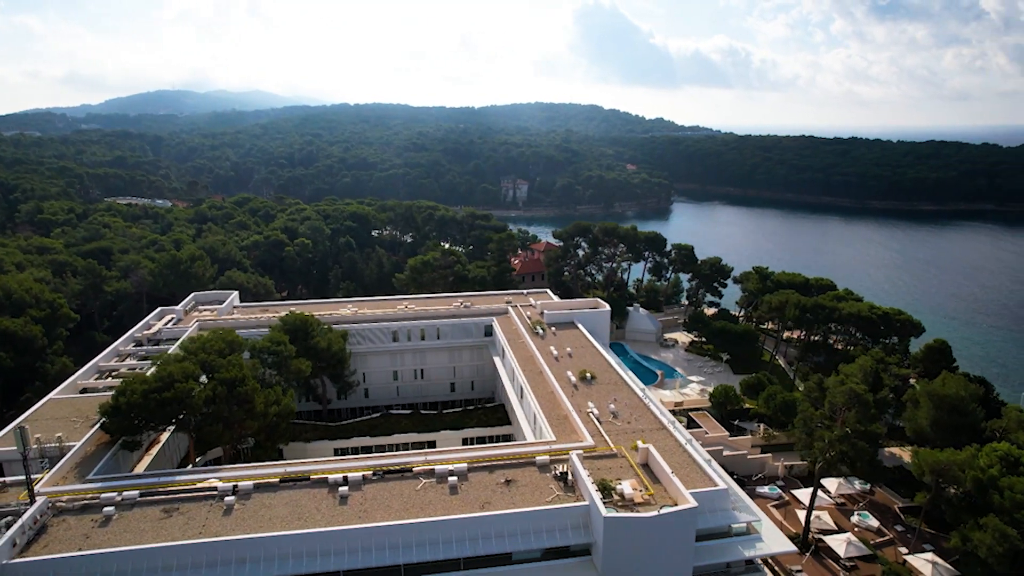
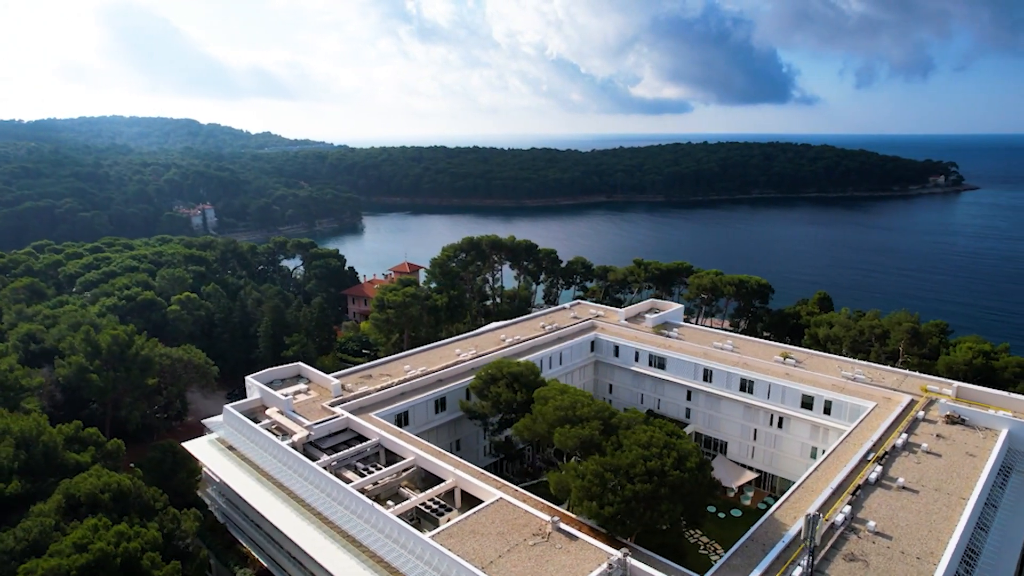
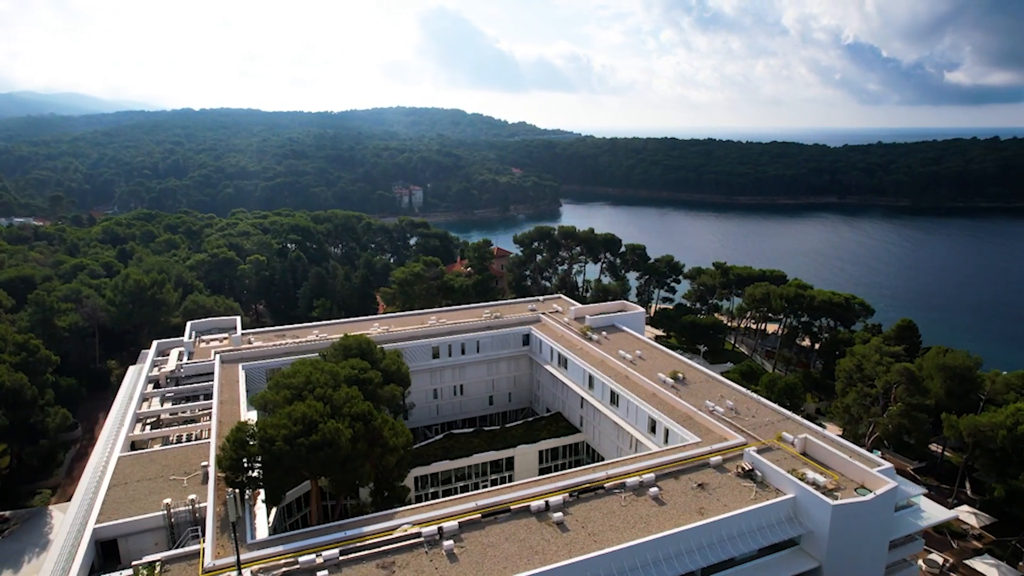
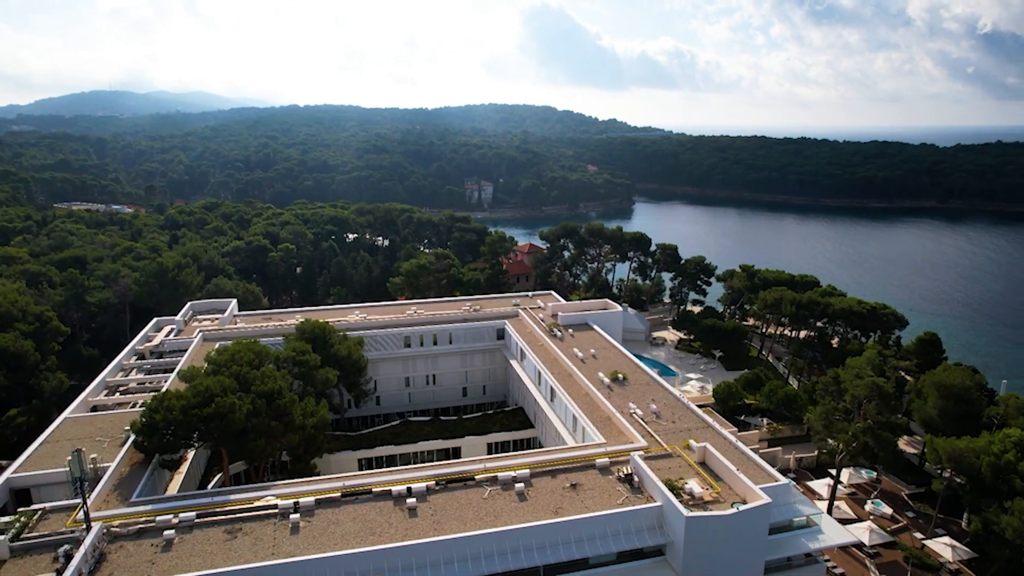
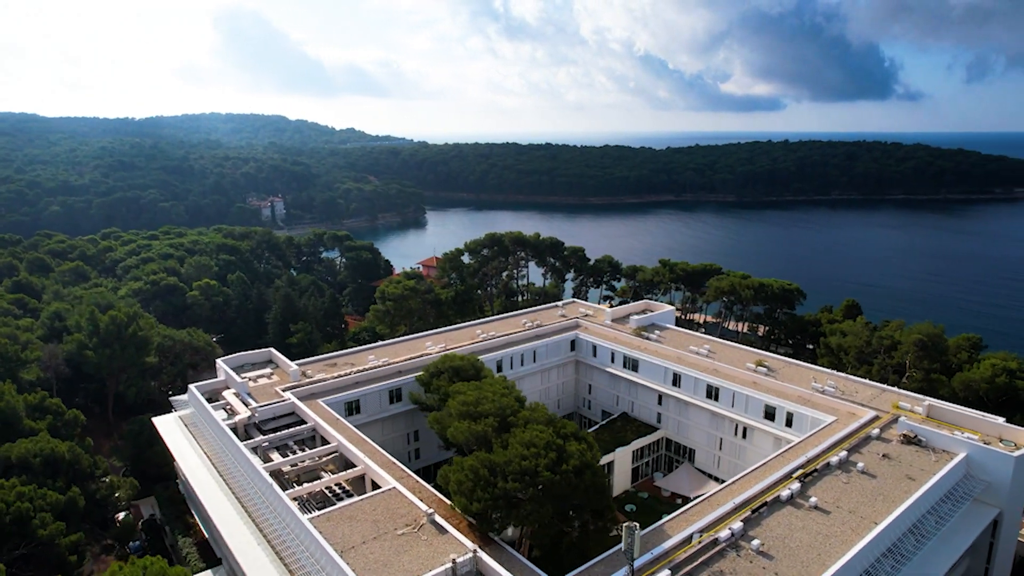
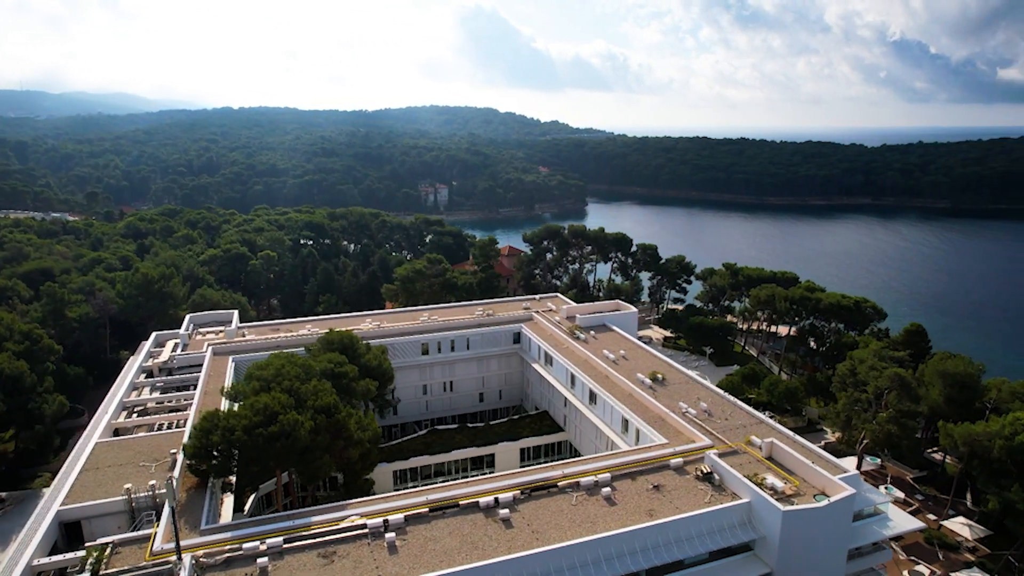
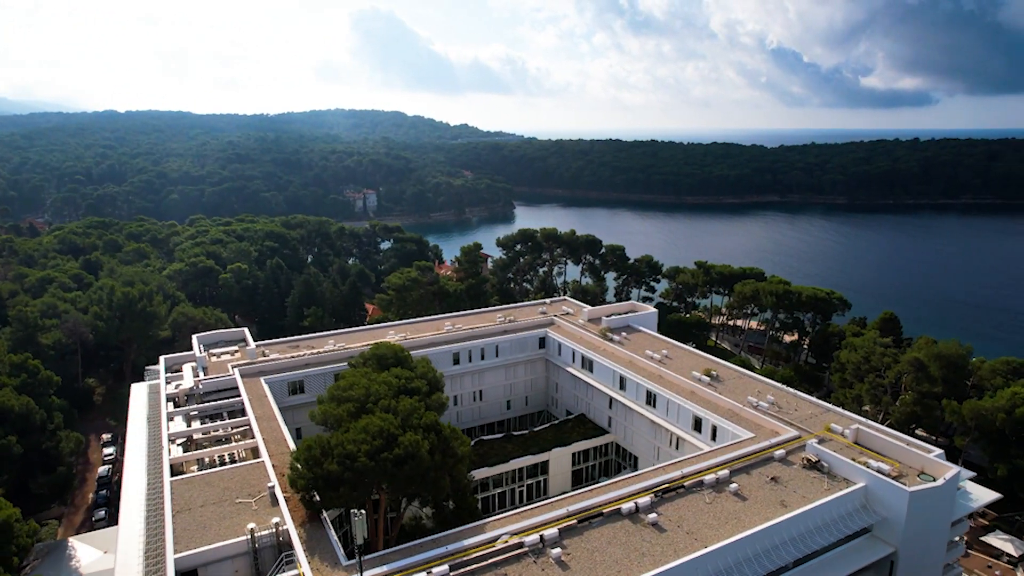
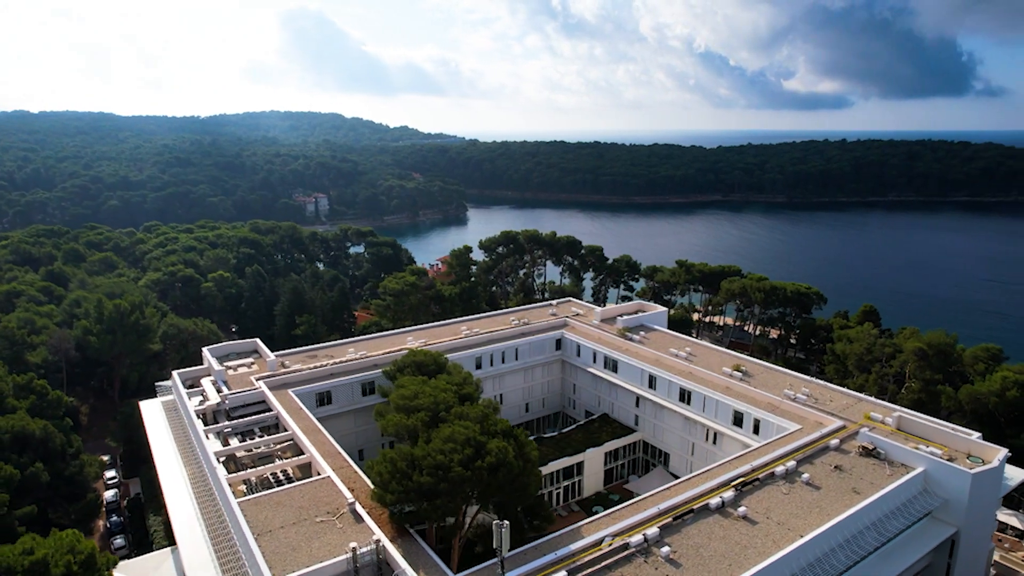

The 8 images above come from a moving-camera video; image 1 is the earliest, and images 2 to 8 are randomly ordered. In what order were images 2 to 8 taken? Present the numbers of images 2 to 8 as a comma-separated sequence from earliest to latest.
4, 6, 3, 7, 8, 5, 2
